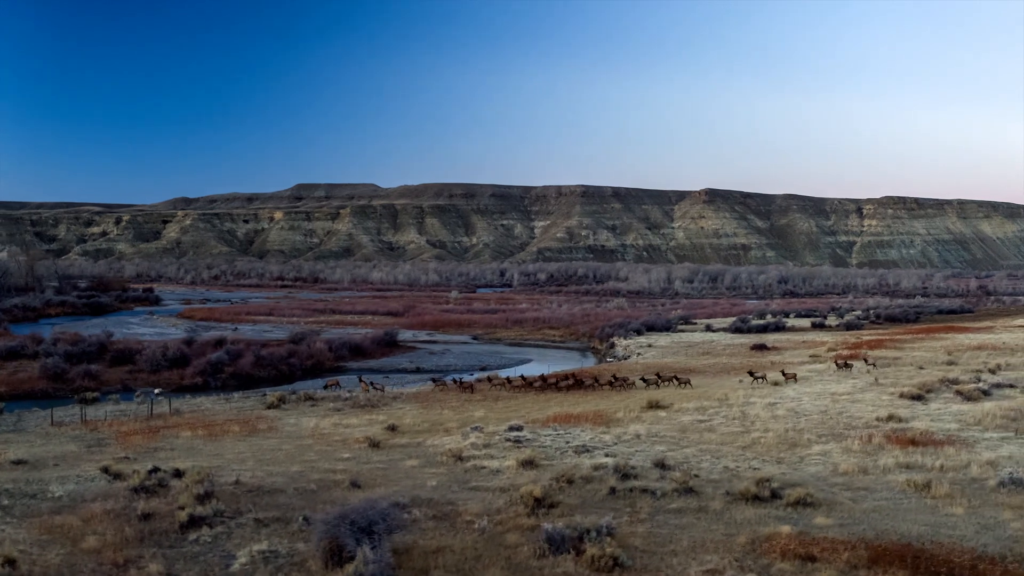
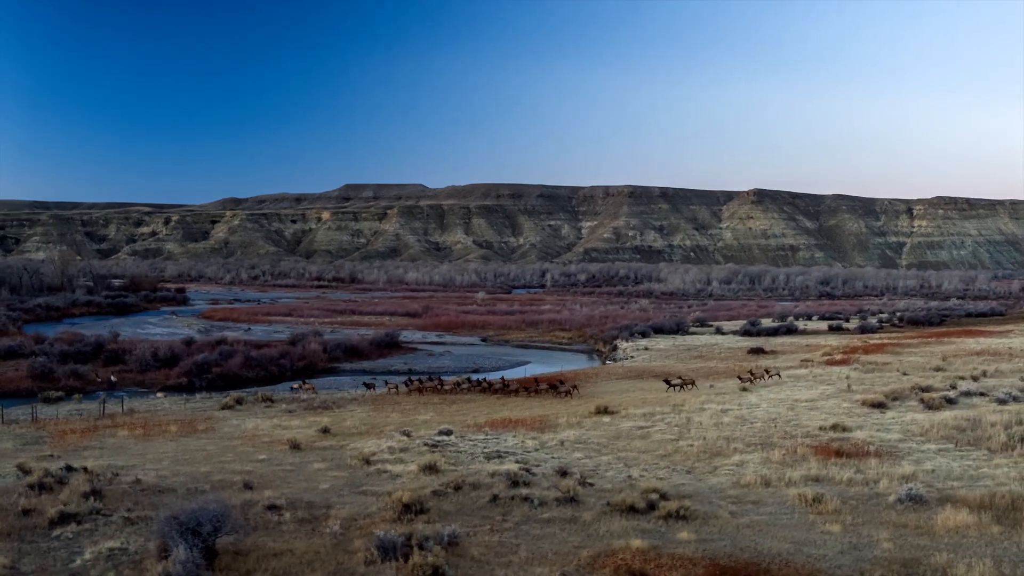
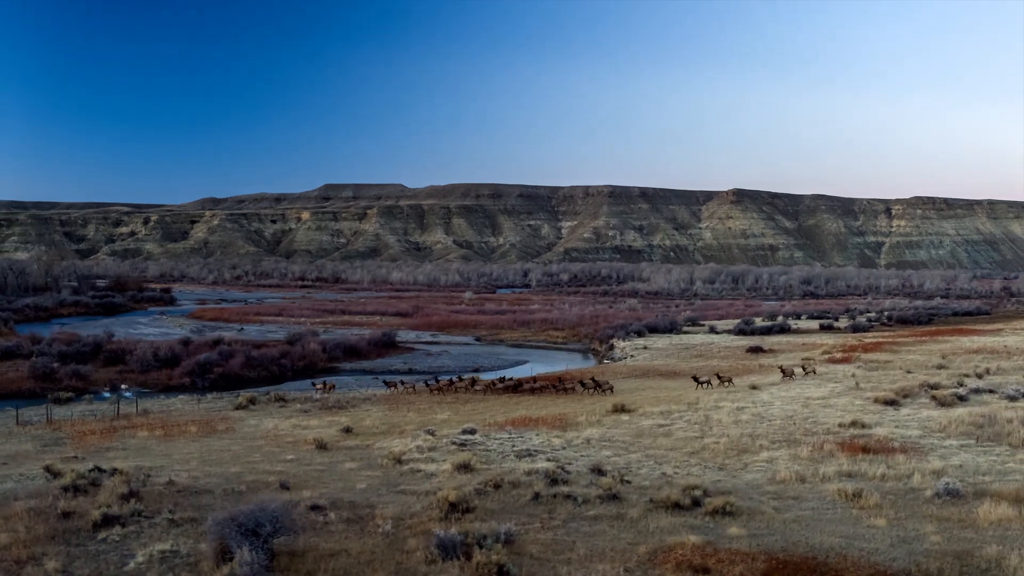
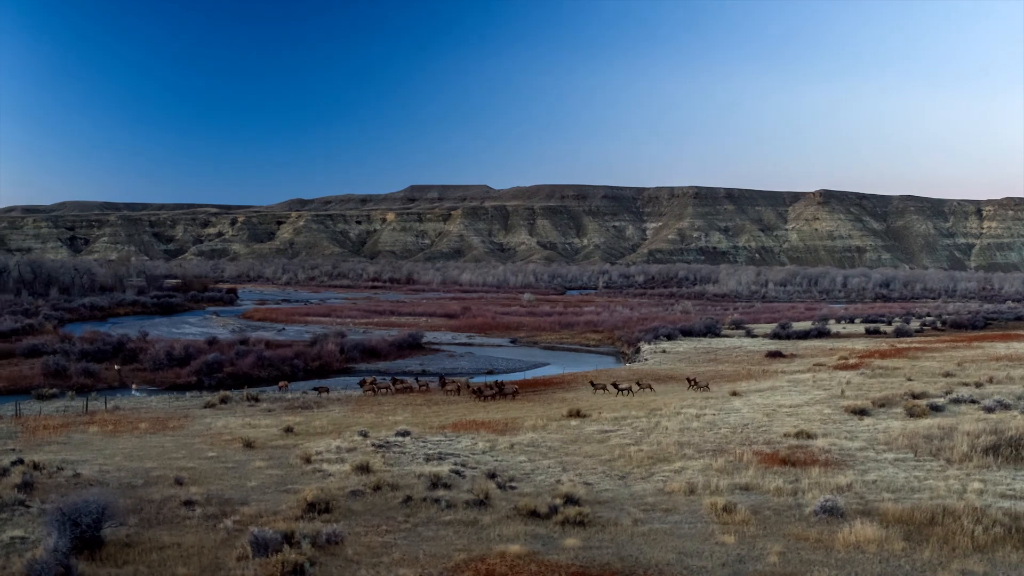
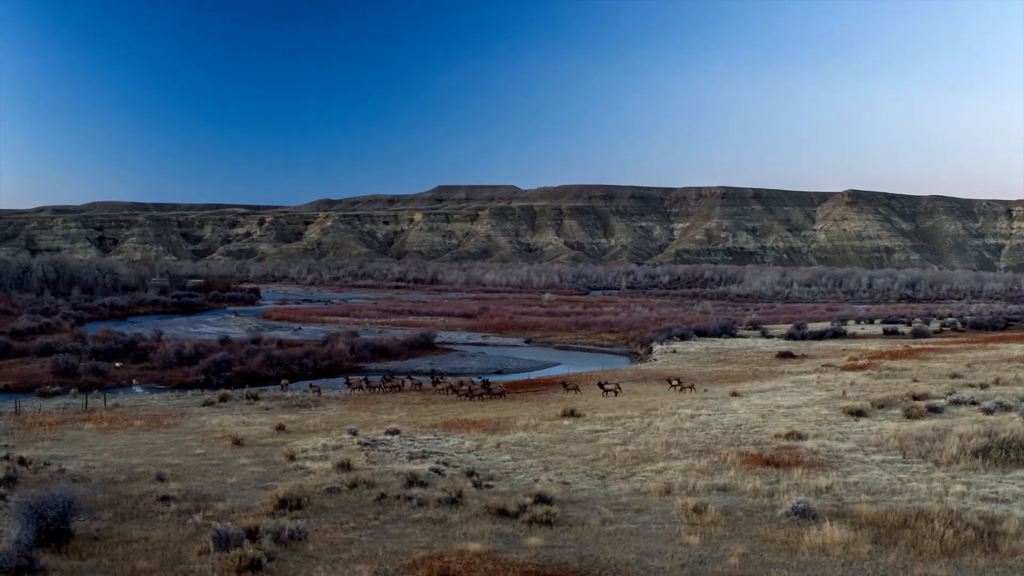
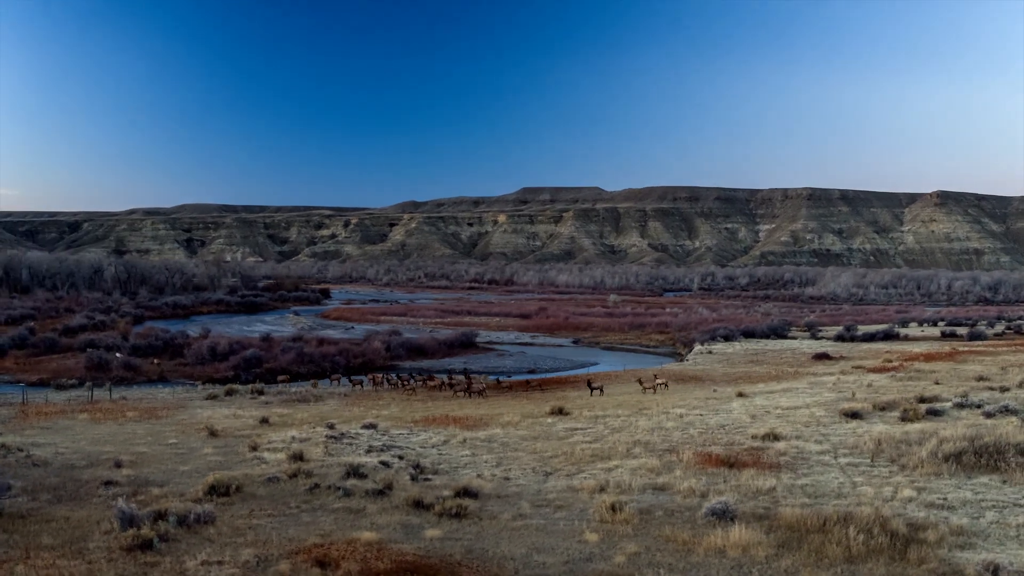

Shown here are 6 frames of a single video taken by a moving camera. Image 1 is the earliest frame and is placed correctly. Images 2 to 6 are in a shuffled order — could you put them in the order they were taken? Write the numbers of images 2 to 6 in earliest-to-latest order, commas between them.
3, 2, 4, 5, 6
